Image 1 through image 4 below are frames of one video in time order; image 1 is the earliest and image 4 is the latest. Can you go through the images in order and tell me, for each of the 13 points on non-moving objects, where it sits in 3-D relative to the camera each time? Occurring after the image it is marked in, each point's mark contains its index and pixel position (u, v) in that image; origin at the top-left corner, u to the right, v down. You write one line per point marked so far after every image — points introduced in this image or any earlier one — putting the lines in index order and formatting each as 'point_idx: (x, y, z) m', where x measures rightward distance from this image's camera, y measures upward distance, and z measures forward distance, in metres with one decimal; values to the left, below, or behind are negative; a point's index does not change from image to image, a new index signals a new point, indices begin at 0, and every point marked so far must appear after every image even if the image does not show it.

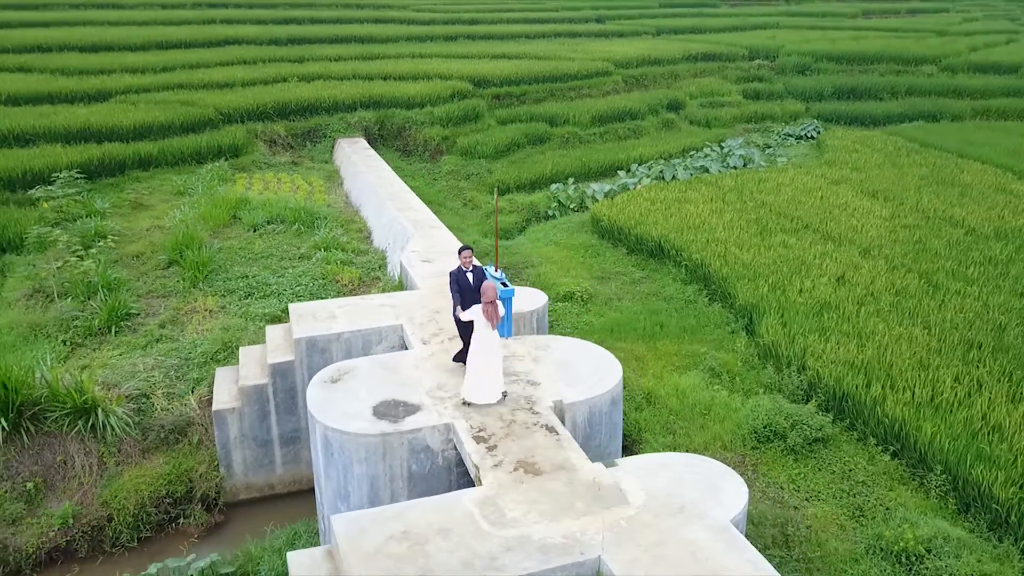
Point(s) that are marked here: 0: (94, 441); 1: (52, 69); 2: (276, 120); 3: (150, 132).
0: (-3.5, -1.3, +7.0) m
1: (-10.4, +4.9, +18.6) m
2: (-4.6, +3.3, +16.2) m
3: (-6.4, +2.8, +14.6) m
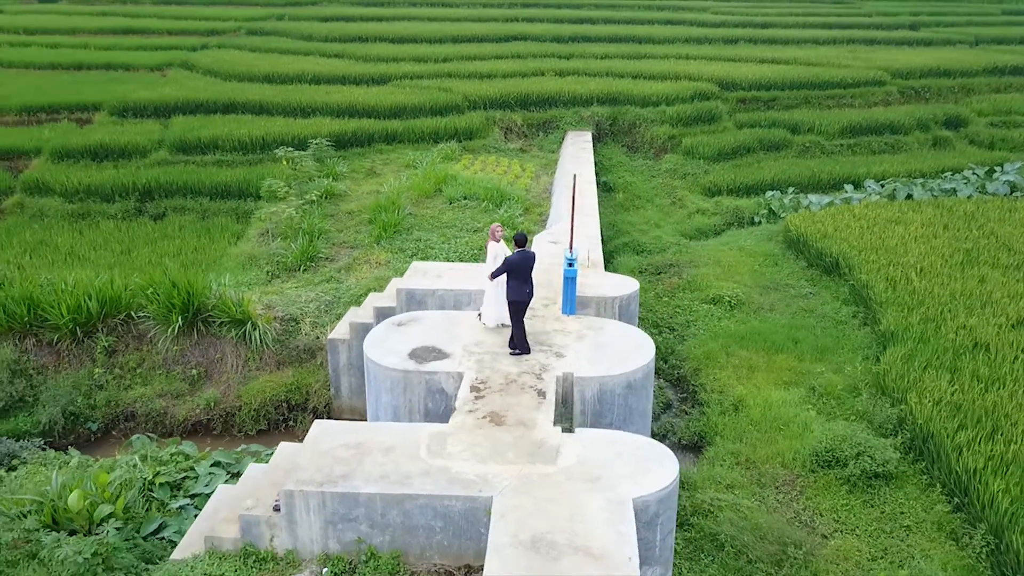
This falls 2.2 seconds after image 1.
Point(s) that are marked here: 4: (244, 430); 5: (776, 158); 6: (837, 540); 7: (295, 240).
0: (-2.8, -0.6, +8.7) m
1: (-4.1, +6.1, +21.9) m
2: (+0.1, +3.8, +17.6) m
3: (-2.2, +3.6, +16.7) m
4: (-2.7, -1.4, +8.2) m
5: (+5.3, +2.6, +16.7) m
6: (+2.4, -1.9, +6.2) m
7: (-3.0, +0.6, +11.2) m
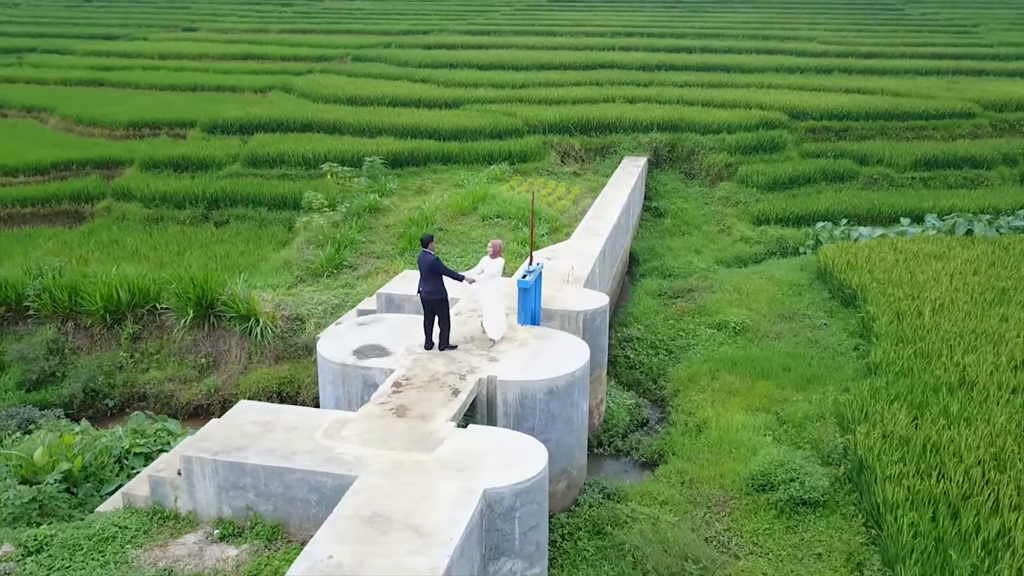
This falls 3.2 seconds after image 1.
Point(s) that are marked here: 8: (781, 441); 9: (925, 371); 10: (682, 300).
0: (-3.0, -0.6, +9.4) m
1: (-2.0, +5.7, +22.8) m
2: (+1.4, +3.4, +17.9) m
3: (-1.0, +3.3, +17.4) m
4: (-3.0, -1.4, +9.0) m
5: (+6.4, +2.0, +16.2) m
6: (+1.7, -2.0, +6.1) m
7: (-2.7, +0.6, +12.0) m
8: (+2.5, -1.4, +7.6) m
9: (+4.1, -0.8, +8.2) m
10: (+2.4, -0.2, +11.6) m
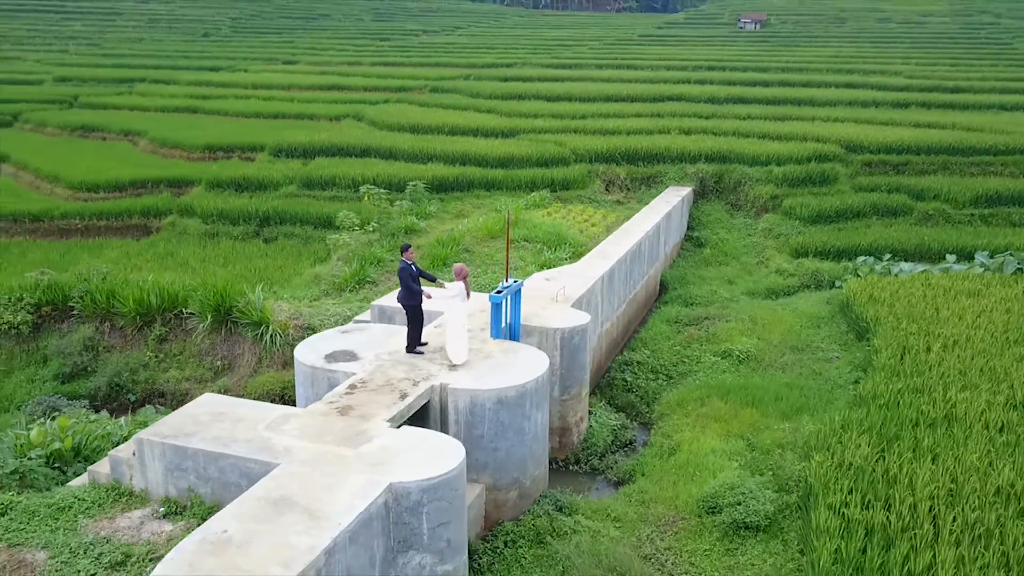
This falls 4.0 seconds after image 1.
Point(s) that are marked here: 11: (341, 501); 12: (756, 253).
0: (-3.1, -0.7, +10.0) m
1: (-0.2, +5.0, +23.5) m
2: (+2.5, +2.7, +18.1) m
3: (0.0, +2.7, +17.9) m
4: (-3.1, -1.5, +9.5) m
5: (+7.2, +1.2, +15.7) m
6: (+1.2, -2.2, +6.1) m
7: (-2.4, +0.3, +12.6) m
8: (+2.2, -1.7, +7.6) m
9: (+3.9, -1.1, +7.9) m
10: (+2.6, -0.6, +11.5) m
11: (-1.0, -1.3, +5.1) m
12: (+4.5, +0.6, +15.2) m
